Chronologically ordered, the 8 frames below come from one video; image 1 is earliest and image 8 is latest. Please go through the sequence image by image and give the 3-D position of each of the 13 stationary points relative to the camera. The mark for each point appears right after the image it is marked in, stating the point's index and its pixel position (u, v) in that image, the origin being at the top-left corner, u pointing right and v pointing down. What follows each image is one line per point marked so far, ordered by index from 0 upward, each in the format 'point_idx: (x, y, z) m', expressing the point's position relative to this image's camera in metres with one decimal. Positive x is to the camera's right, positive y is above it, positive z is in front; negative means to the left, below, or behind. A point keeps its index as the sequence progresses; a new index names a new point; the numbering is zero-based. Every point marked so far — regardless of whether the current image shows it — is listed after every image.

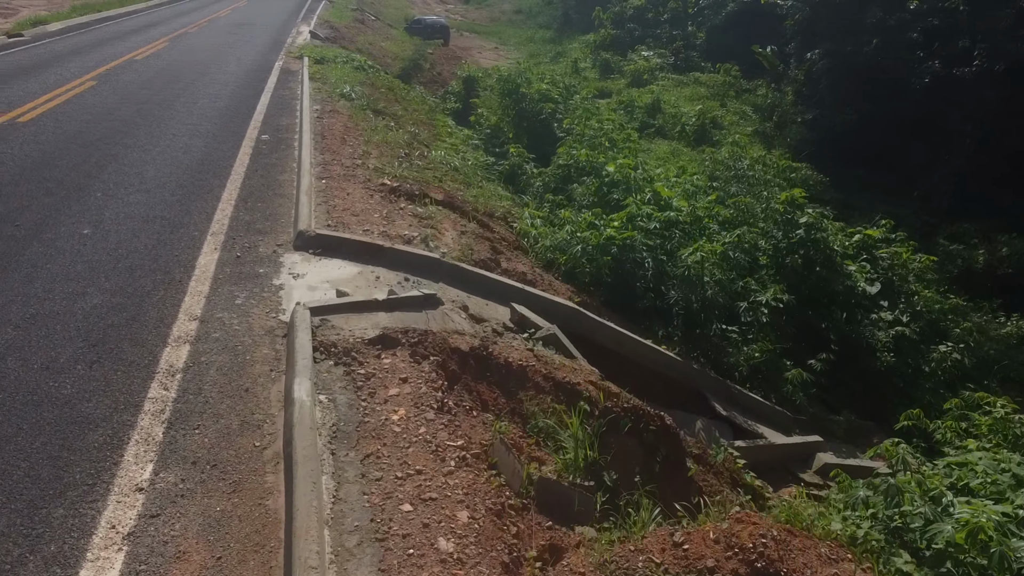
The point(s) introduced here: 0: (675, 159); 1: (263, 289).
0: (+3.0, +2.3, +14.8) m
1: (-1.5, 0.0, +4.8) m
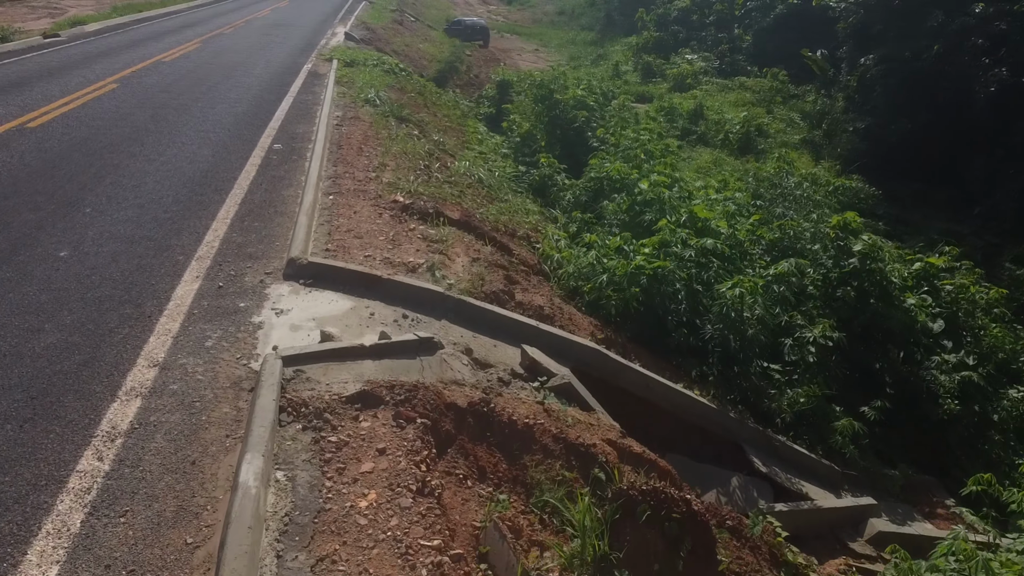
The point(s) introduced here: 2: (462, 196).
0: (+3.5, +2.0, +14.1) m
1: (-1.4, -0.2, +4.2) m
2: (-0.5, +0.9, +8.0) m
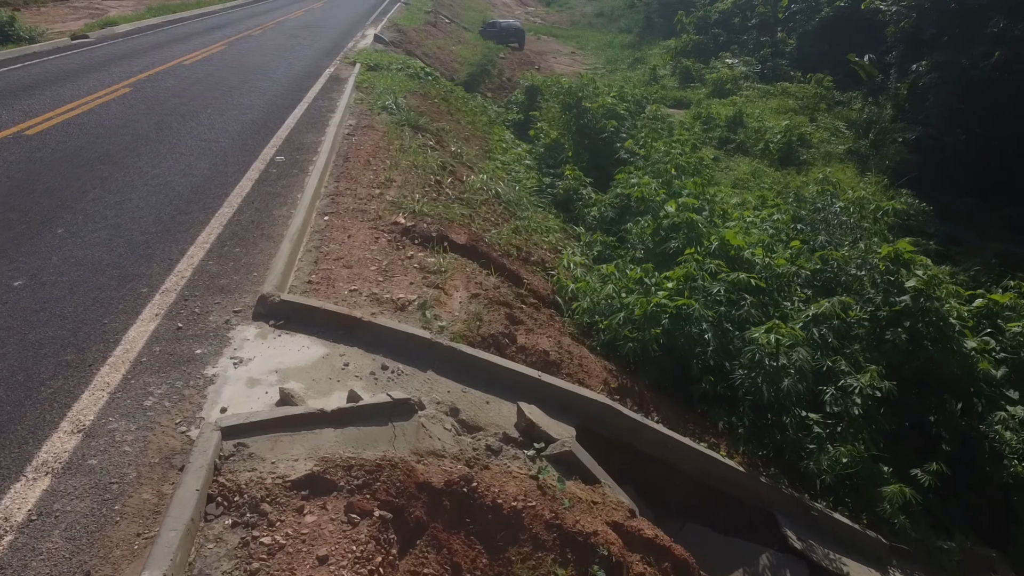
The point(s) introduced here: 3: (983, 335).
0: (+4.0, +1.6, +13.3) m
1: (-1.5, -0.4, +3.7) m
2: (-0.4, +0.7, +7.4) m
3: (+3.6, -0.4, +6.2) m
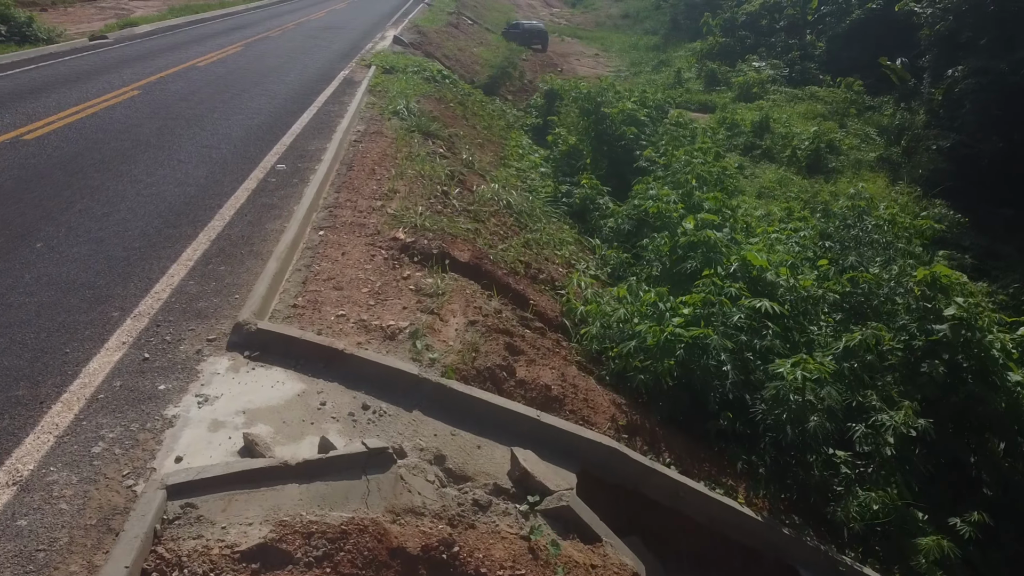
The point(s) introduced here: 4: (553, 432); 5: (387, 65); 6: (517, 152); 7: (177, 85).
0: (+4.2, +1.4, +12.8) m
1: (-1.5, -0.6, +3.3) m
2: (-0.3, +0.5, +7.0) m
3: (+3.6, -0.6, +5.7) m
4: (+0.2, -0.7, +4.0) m
5: (-2.3, +4.1, +14.9) m
6: (+0.1, +2.1, +12.4) m
7: (-5.0, +3.1, +12.2) m
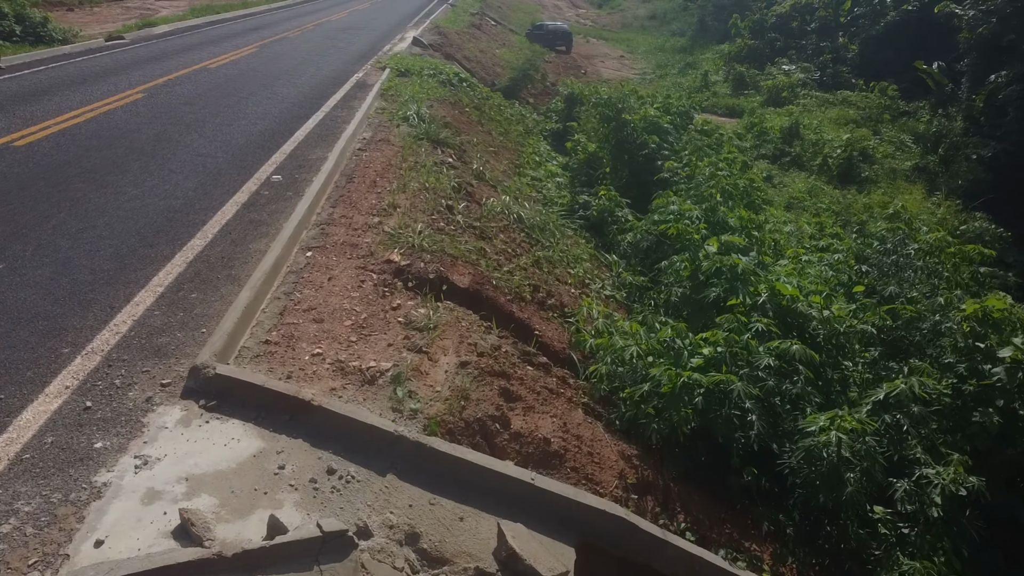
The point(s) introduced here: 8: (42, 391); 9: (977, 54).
0: (+4.5, +1.2, +12.1) m
1: (-1.6, -0.7, +2.9) m
2: (-0.2, +0.3, +6.5) m
3: (+3.6, -0.8, +5.1) m
4: (+0.2, -0.9, +3.5) m
5: (-2.0, +3.9, +14.5) m
6: (+0.3, +1.9, +11.9) m
7: (-4.8, +2.9, +11.9) m
8: (-2.0, -0.5, +3.5) m
9: (+8.9, +4.5, +15.6) m
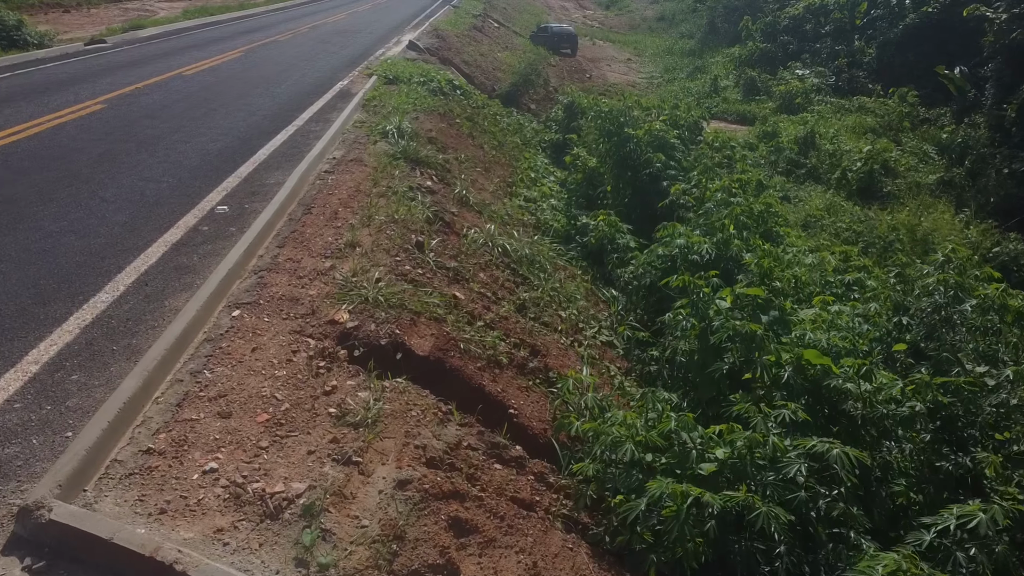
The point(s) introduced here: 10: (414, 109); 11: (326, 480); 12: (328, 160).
0: (+4.4, +0.8, +11.1) m
1: (-1.8, -1.1, +1.9) m
2: (-0.4, 0.0, +5.5) m
3: (+3.5, -1.2, +4.1) m
4: (0.0, -1.3, +2.5) m
5: (-2.0, +3.6, +13.5) m
6: (+0.2, +1.5, +10.9) m
7: (-4.9, +2.6, +10.9) m
8: (-2.2, -0.8, +2.6) m
9: (+8.9, +4.0, +14.5) m
10: (-1.3, +2.4, +11.0) m
11: (-0.7, -0.7, +3.1) m
12: (-1.8, +1.3, +7.9) m
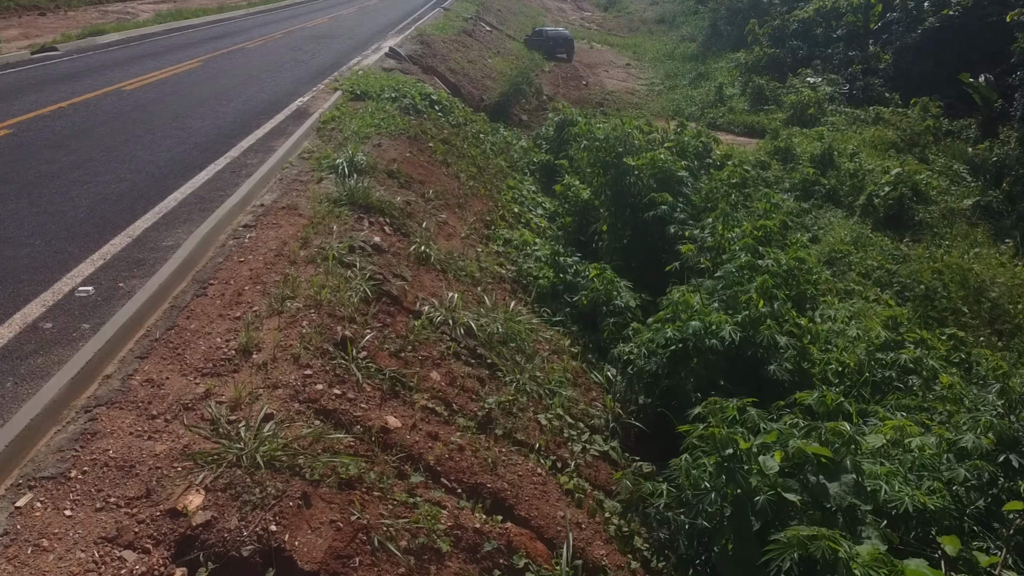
0: (+4.1, +0.2, +9.6) m
1: (-2.0, -1.7, +0.4) m
2: (-0.6, -0.7, +3.9) m
3: (+3.2, -1.8, +2.5) m
4: (-0.2, -1.9, +0.9) m
5: (-2.3, +2.9, +12.0) m
6: (0.0, +0.9, +9.4) m
7: (-5.1, +1.9, +9.4) m
8: (-2.5, -1.4, +1.0) m
9: (+8.7, +3.4, +13.0) m
10: (-1.6, +1.8, +9.4) m
11: (-0.9, -1.4, +1.6) m
12: (-2.0, +0.6, +6.3) m
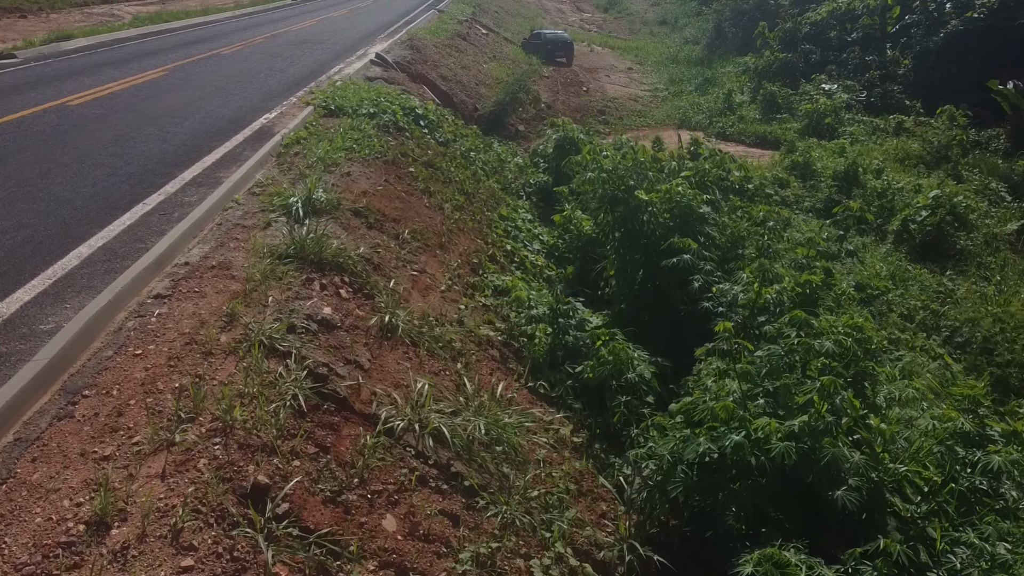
0: (+4.1, -0.3, +8.3) m
1: (-2.0, -2.2, -0.9) m
2: (-0.7, -1.2, +2.6) m
3: (+3.2, -2.3, +1.2) m
4: (-0.3, -2.4, -0.4) m
5: (-2.3, +2.4, +10.7) m
6: (-0.1, +0.4, +8.1) m
7: (-5.2, +1.4, +8.1) m
8: (-2.5, -1.9, -0.3) m
9: (+8.6, +2.9, +11.7) m
10: (-1.6, +1.3, +8.1) m
11: (-1.0, -1.8, +0.3) m
12: (-2.1, +0.1, +5.0) m
